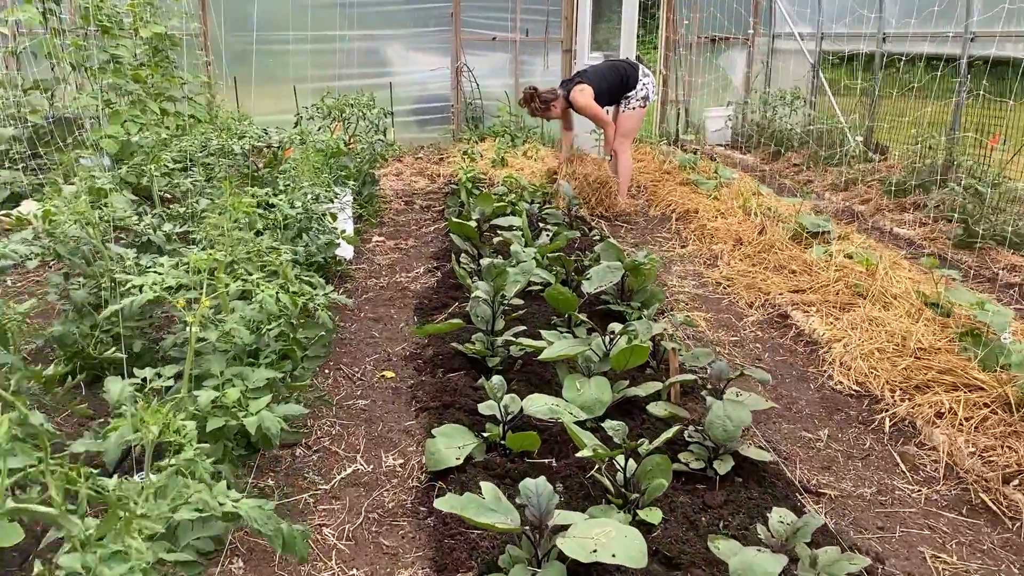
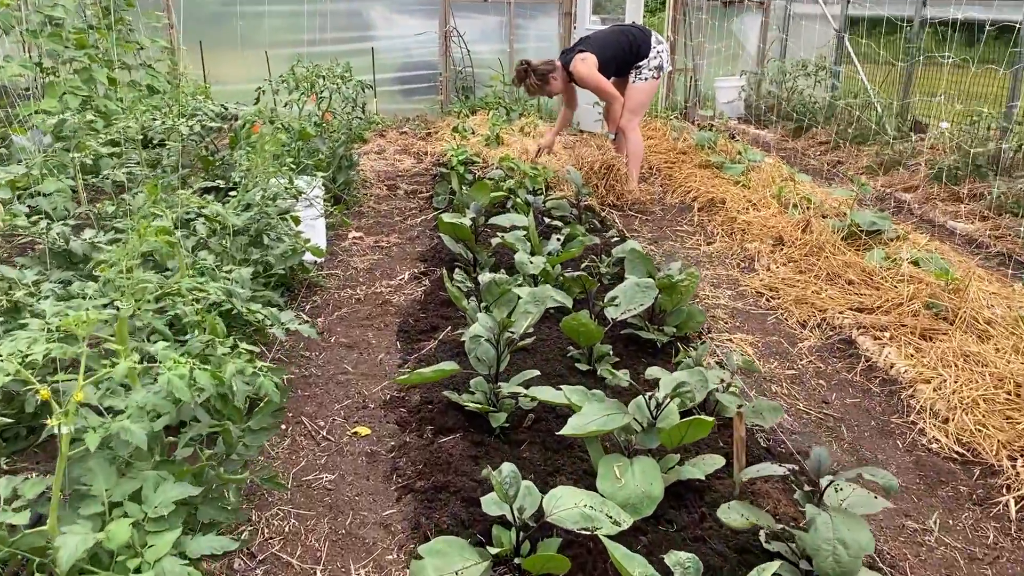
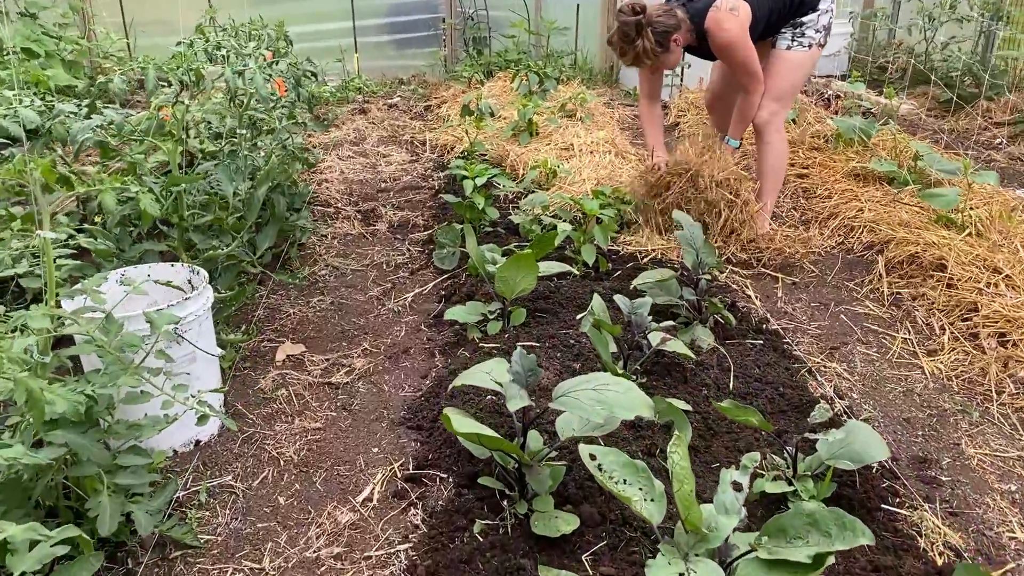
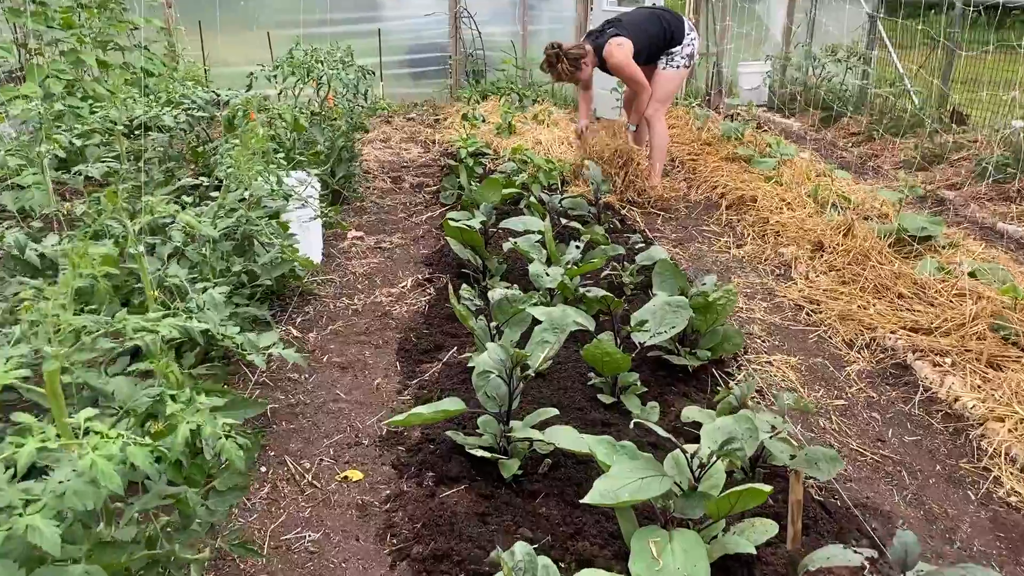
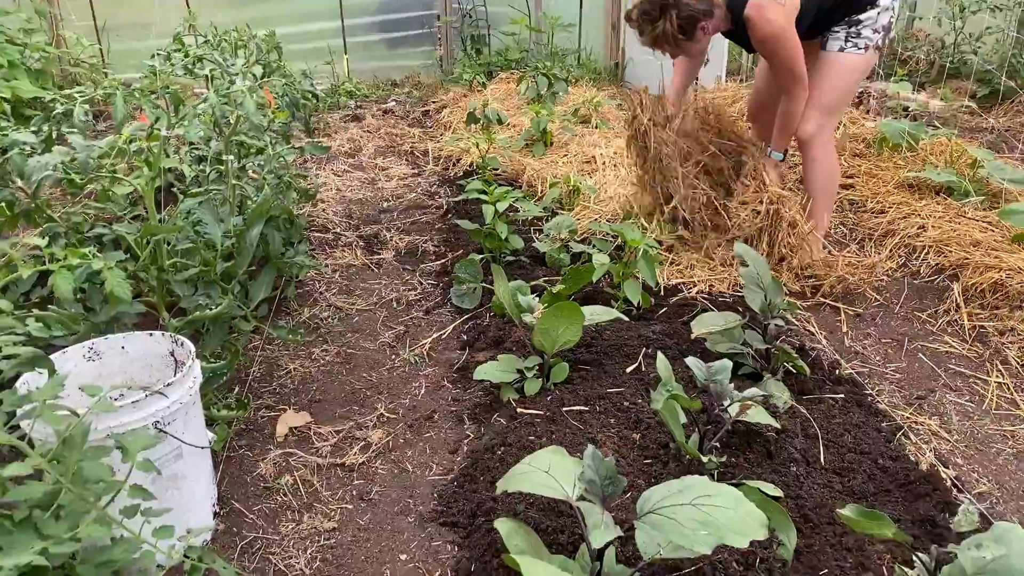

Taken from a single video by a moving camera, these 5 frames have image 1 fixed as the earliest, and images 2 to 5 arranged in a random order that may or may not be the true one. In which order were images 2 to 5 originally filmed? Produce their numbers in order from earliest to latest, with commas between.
2, 4, 3, 5
